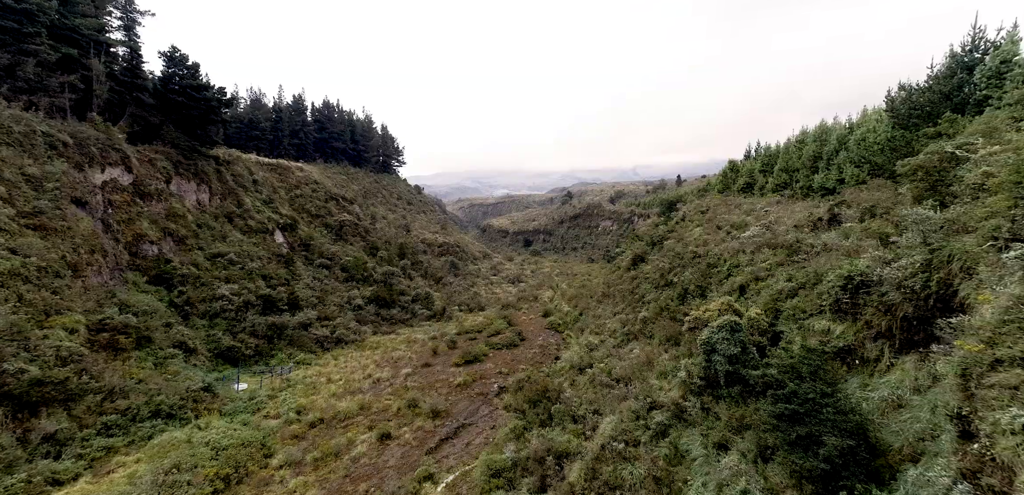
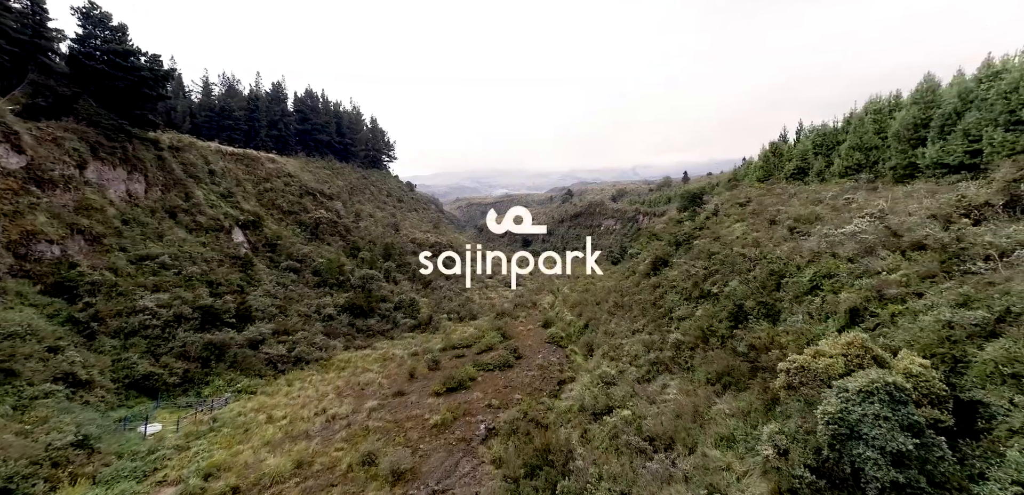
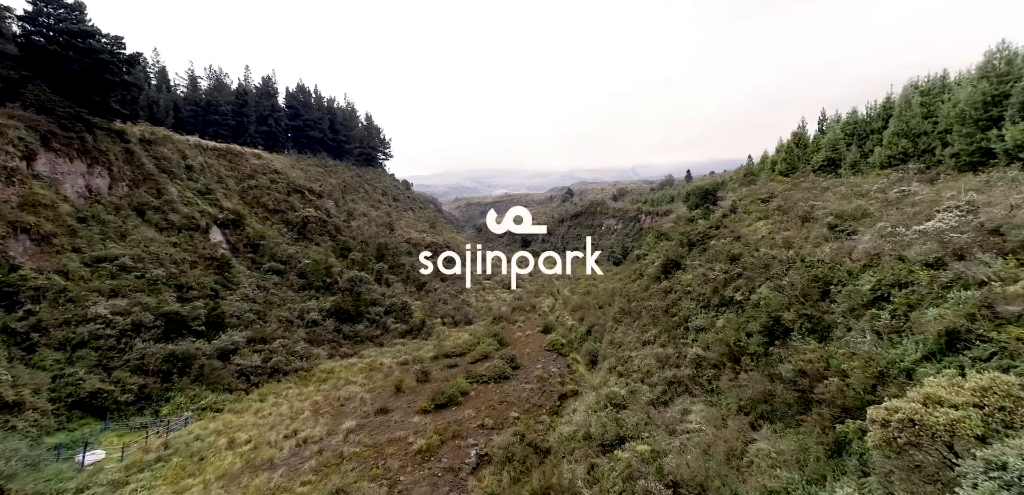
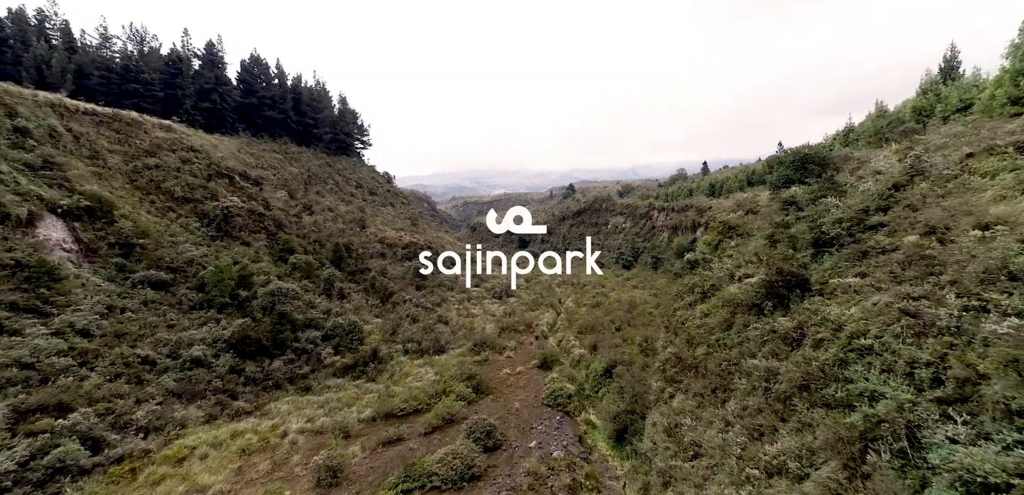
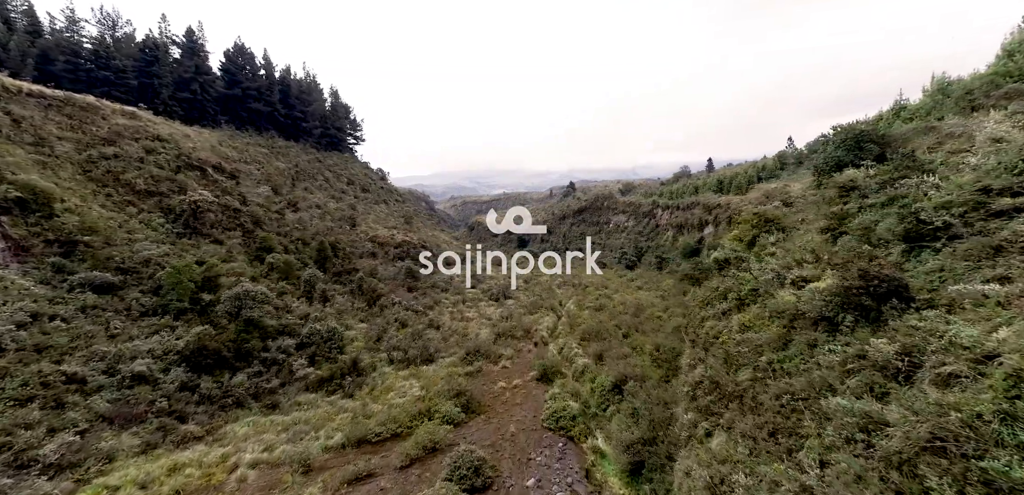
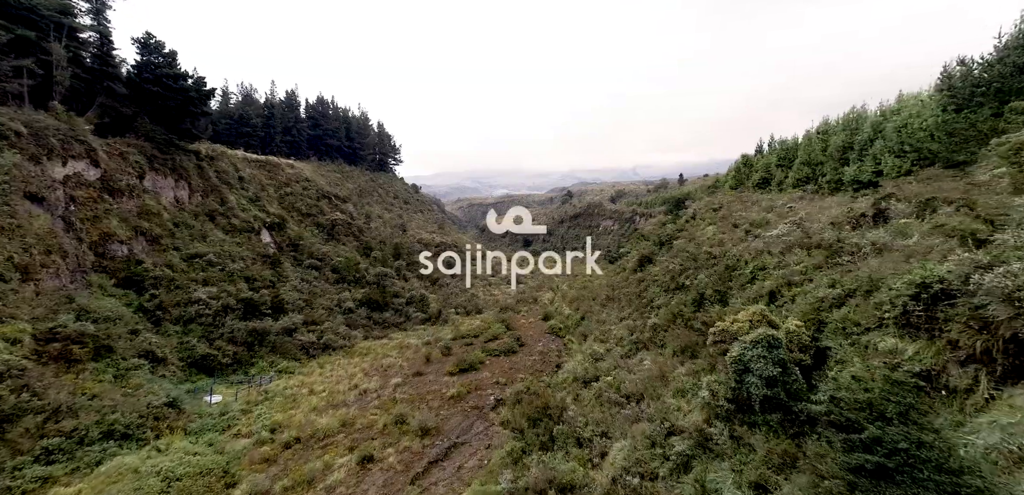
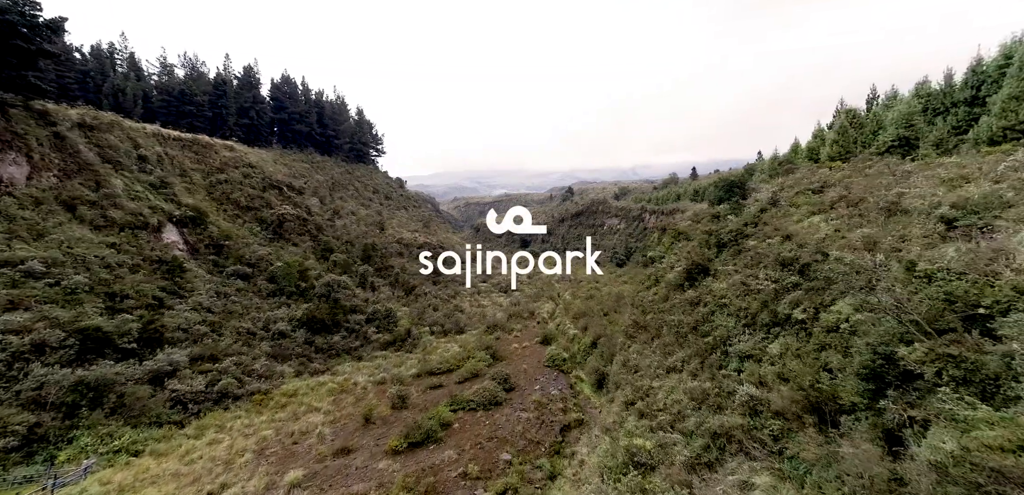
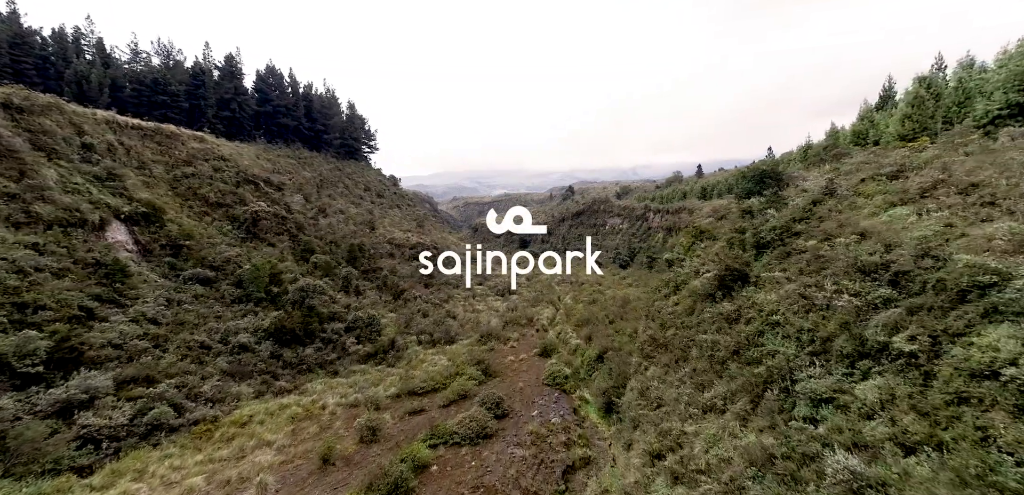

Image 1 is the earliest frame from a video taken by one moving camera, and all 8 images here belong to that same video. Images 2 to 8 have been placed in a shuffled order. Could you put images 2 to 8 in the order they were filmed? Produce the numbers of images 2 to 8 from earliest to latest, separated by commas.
6, 2, 3, 7, 8, 4, 5
